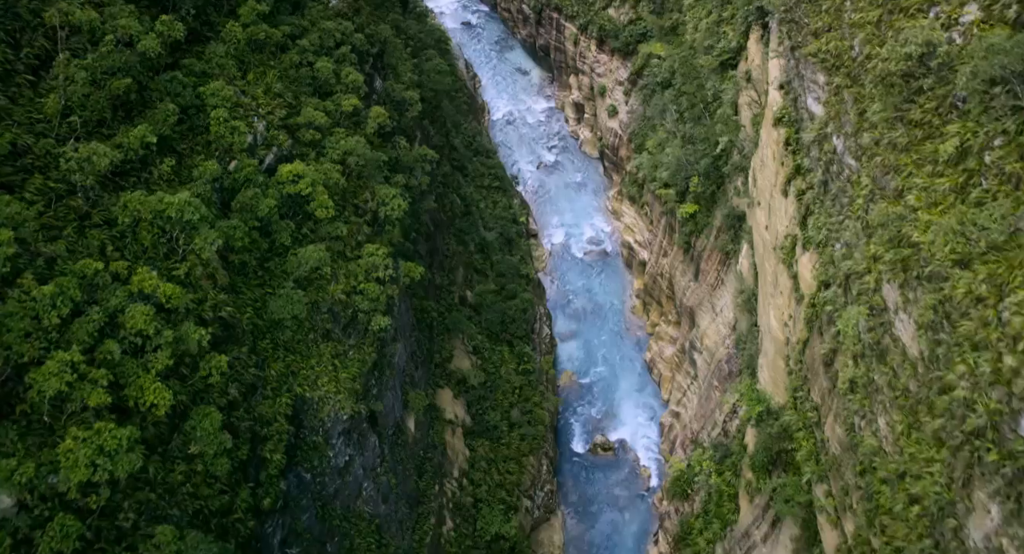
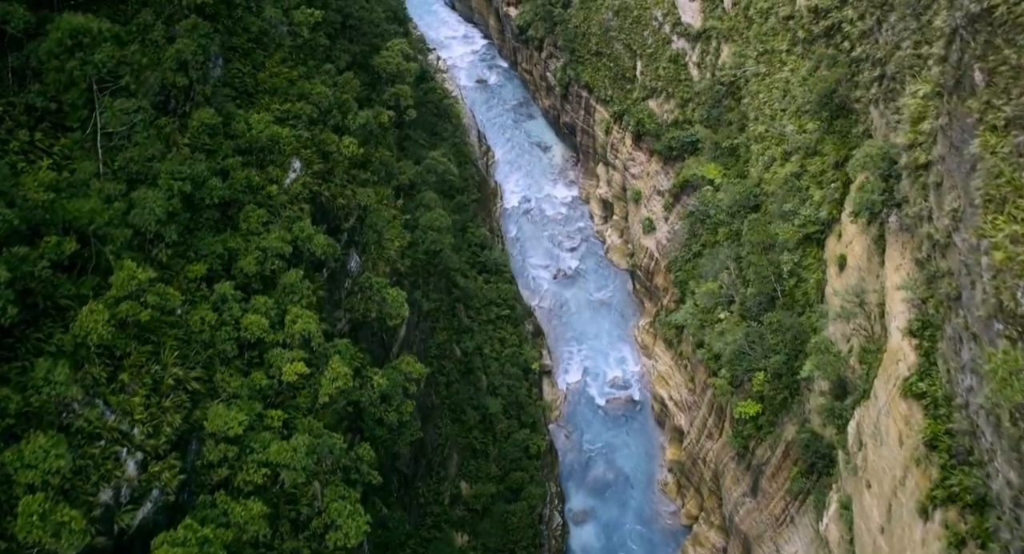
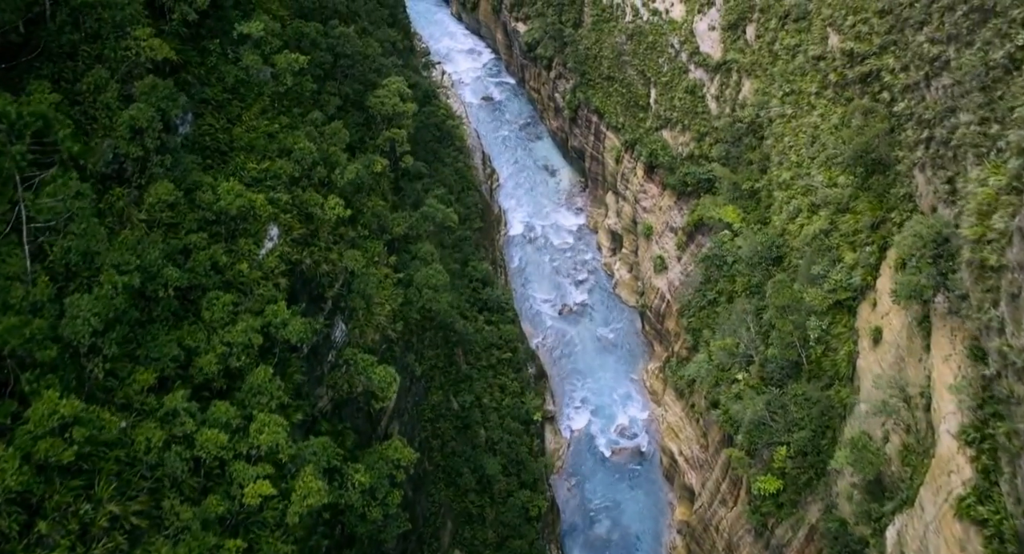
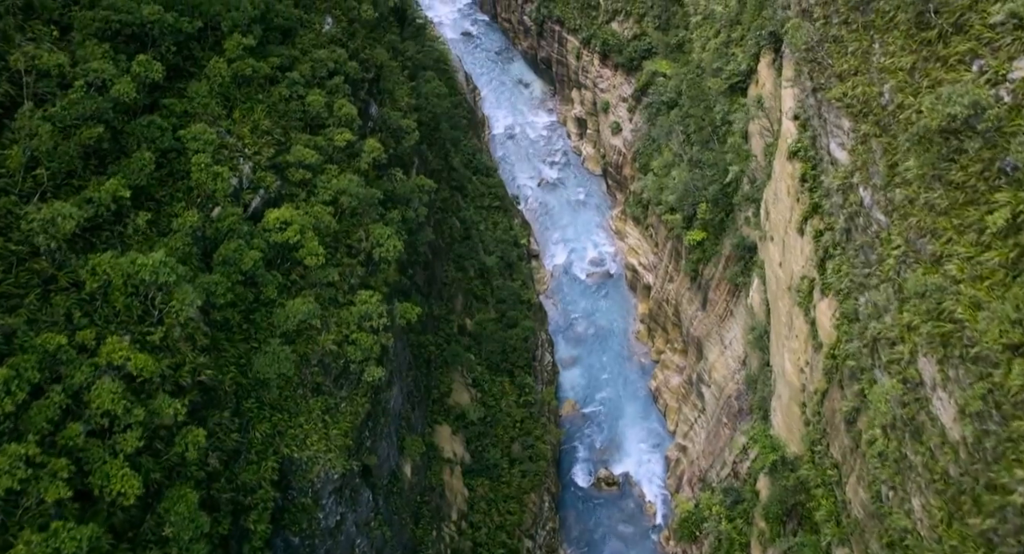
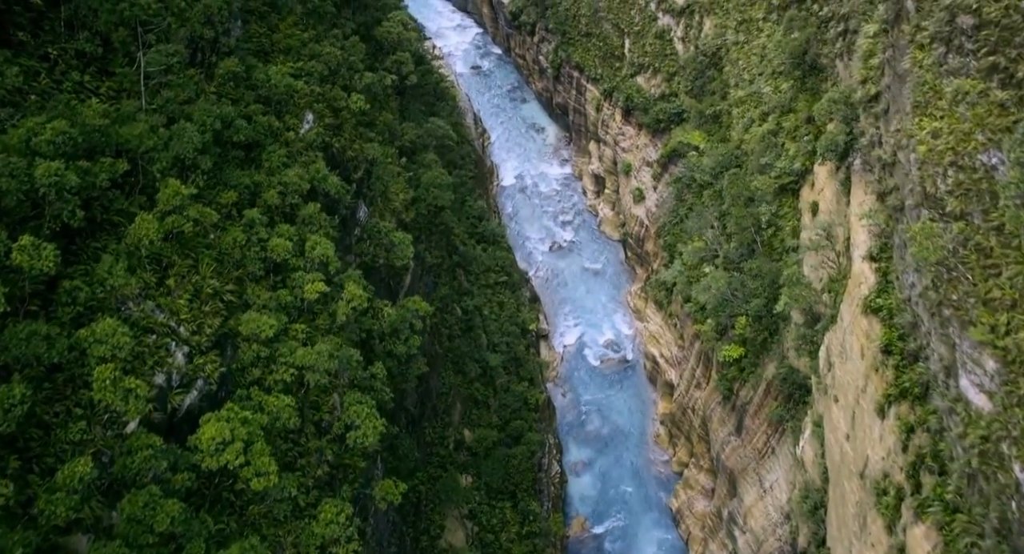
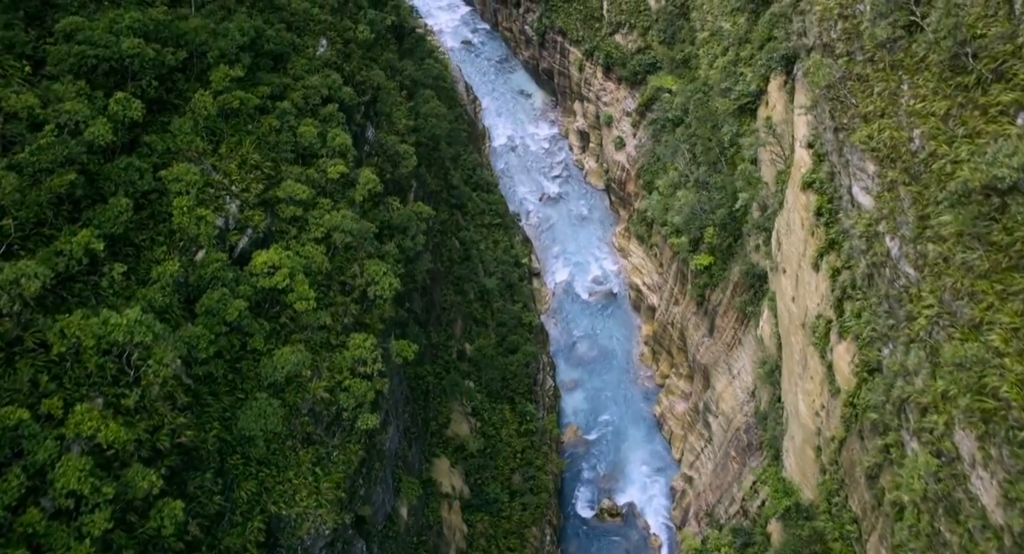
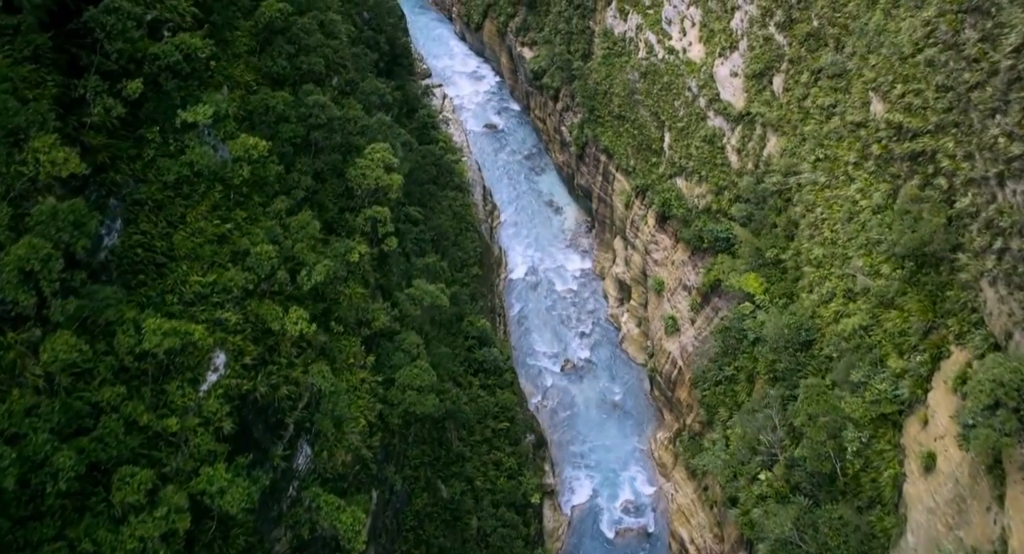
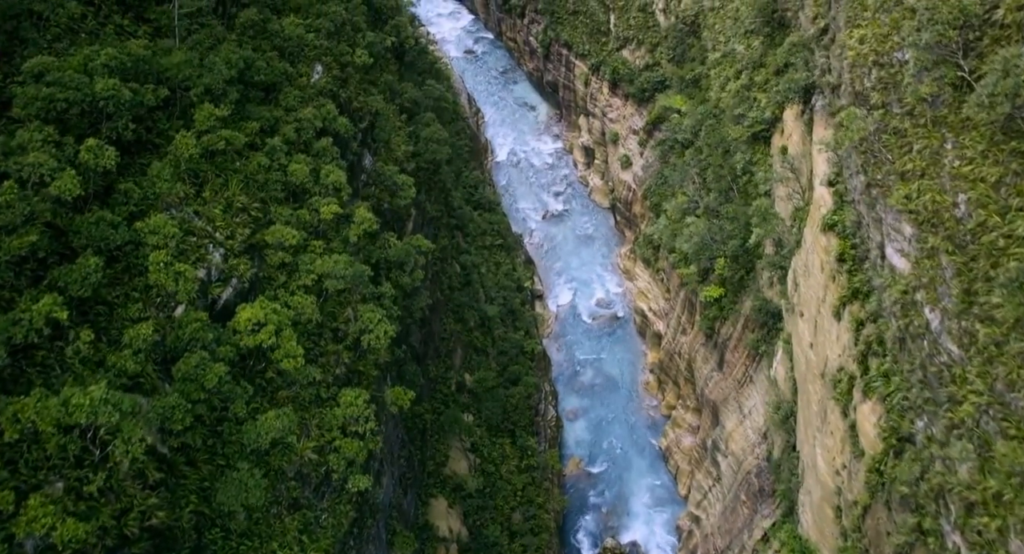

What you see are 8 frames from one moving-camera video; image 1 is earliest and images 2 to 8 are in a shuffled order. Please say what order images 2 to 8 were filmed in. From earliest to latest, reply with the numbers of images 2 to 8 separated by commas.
4, 6, 8, 5, 2, 3, 7
